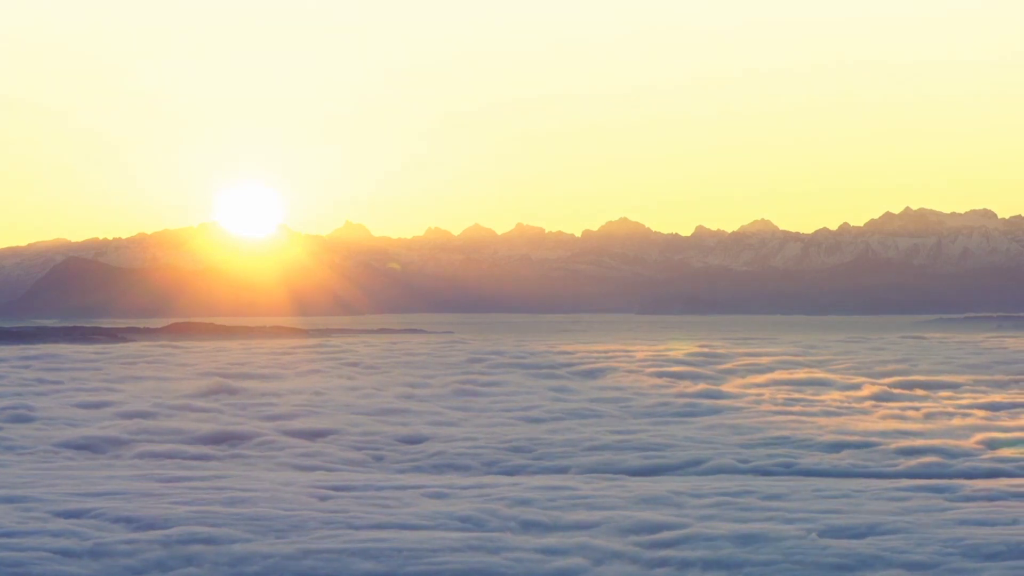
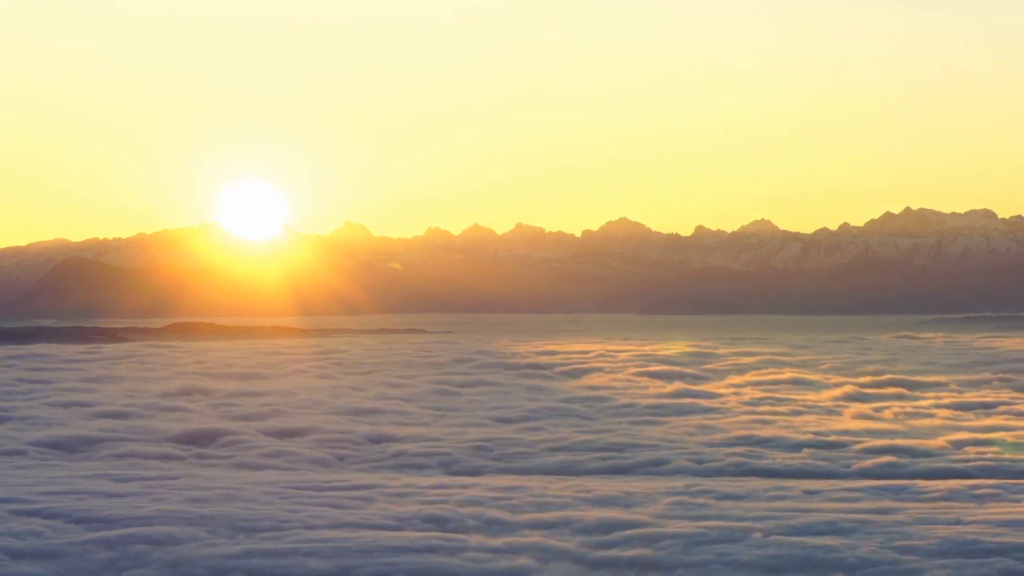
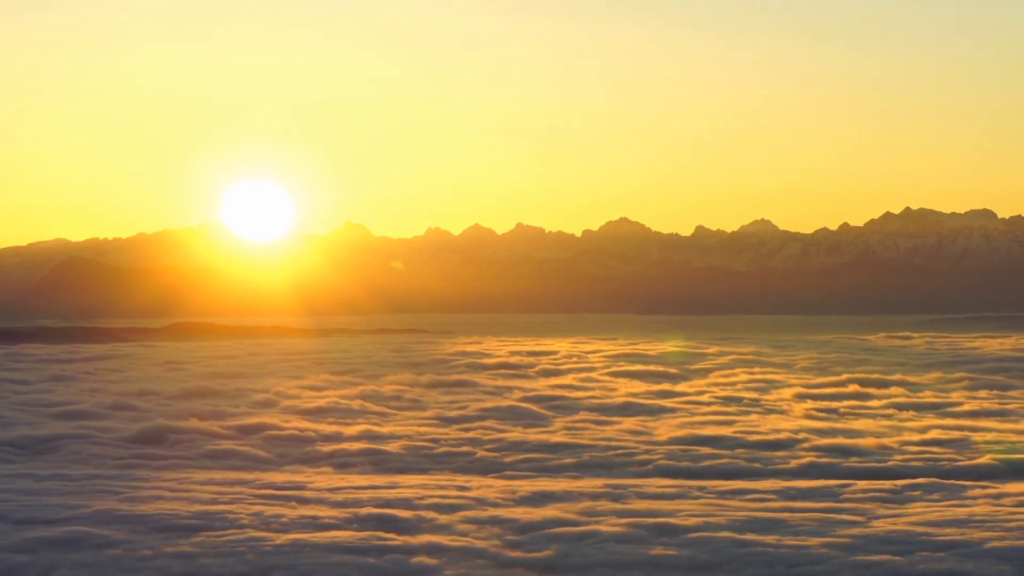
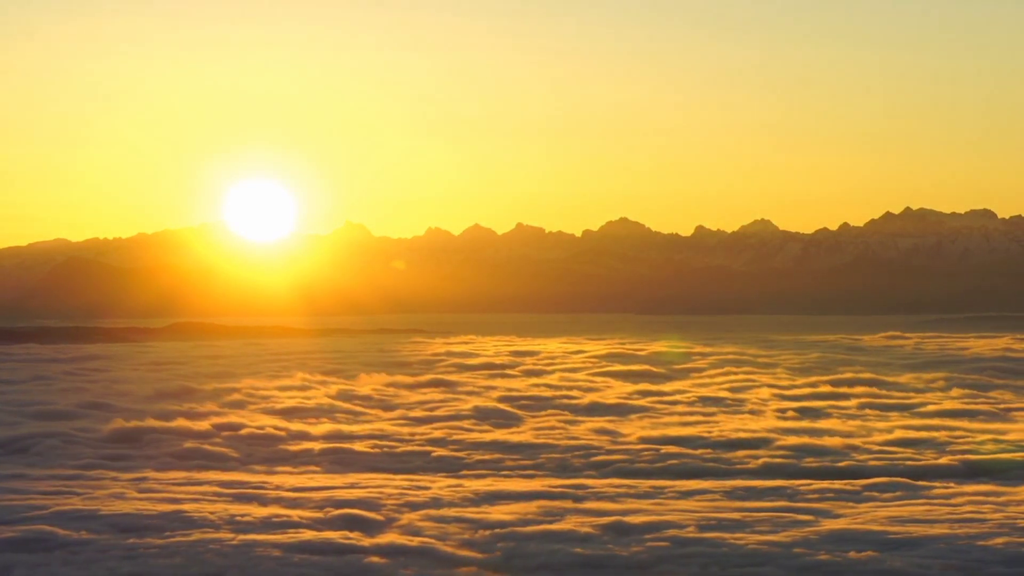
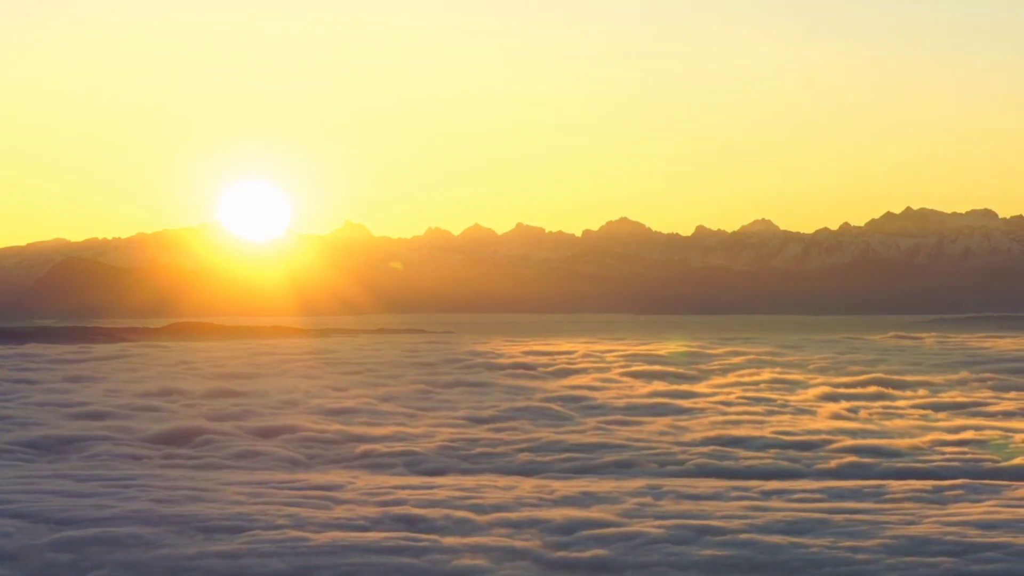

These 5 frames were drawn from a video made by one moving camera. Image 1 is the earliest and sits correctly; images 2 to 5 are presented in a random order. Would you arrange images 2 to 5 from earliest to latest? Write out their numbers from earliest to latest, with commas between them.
2, 5, 3, 4
